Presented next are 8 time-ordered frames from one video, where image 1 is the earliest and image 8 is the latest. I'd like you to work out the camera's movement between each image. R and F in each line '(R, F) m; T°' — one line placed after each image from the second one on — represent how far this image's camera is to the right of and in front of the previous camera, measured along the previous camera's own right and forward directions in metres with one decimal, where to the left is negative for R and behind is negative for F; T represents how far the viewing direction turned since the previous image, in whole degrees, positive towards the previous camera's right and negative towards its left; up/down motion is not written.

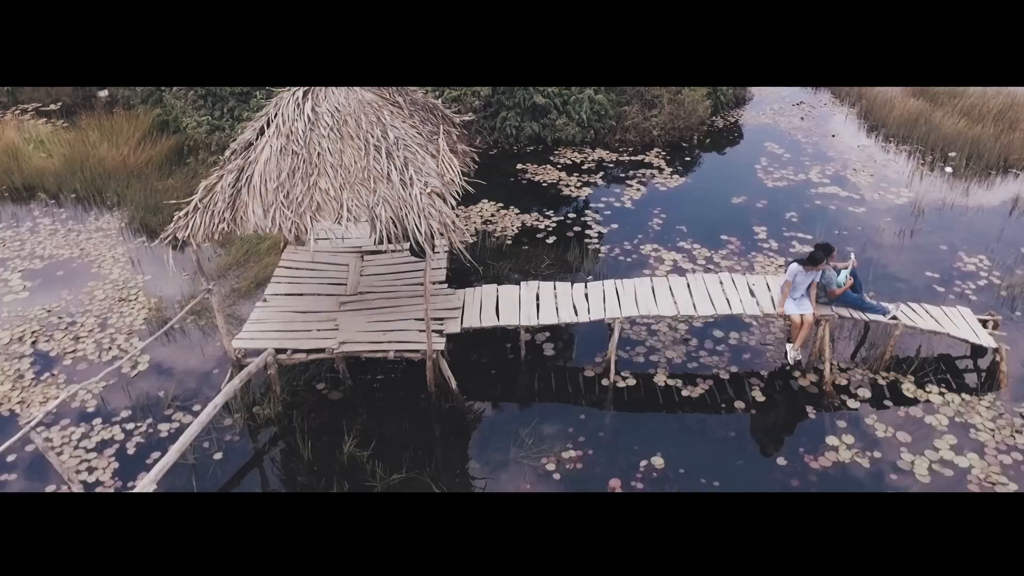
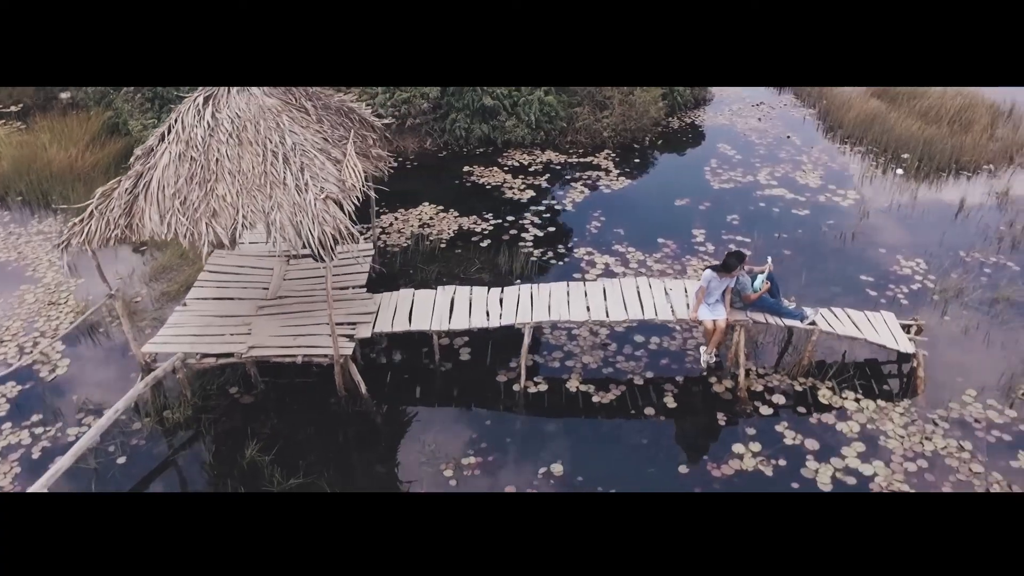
(+0.6, 0.0) m; -1°
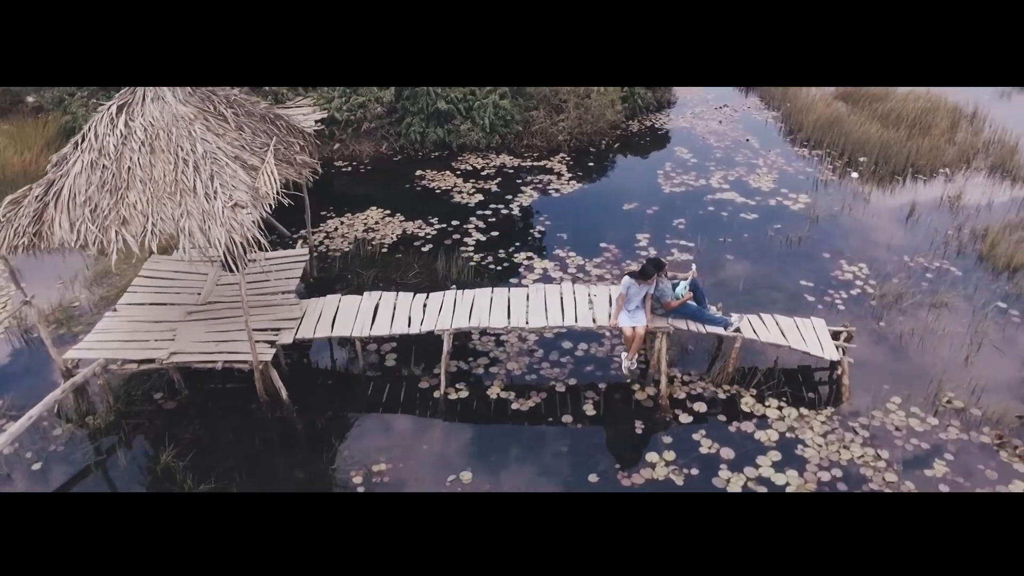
(+0.5, 0.0) m; -1°
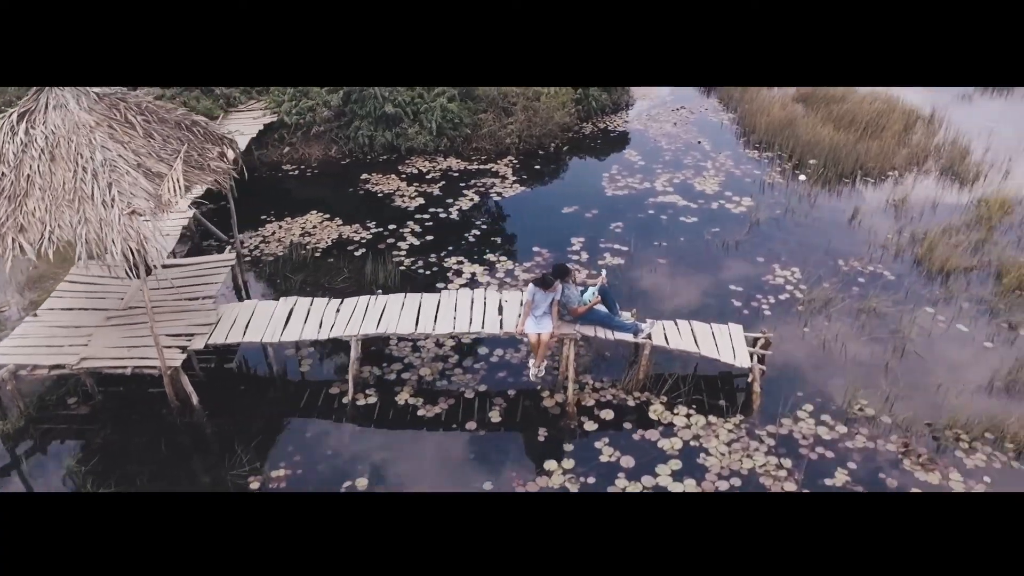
(+0.6, 0.0) m; -1°
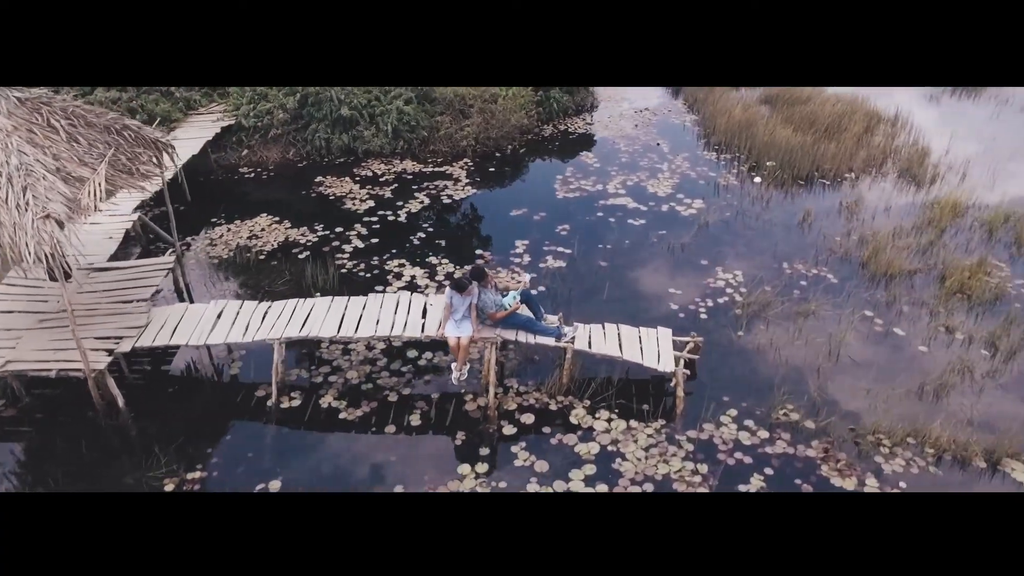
(+0.5, 0.0) m; -1°
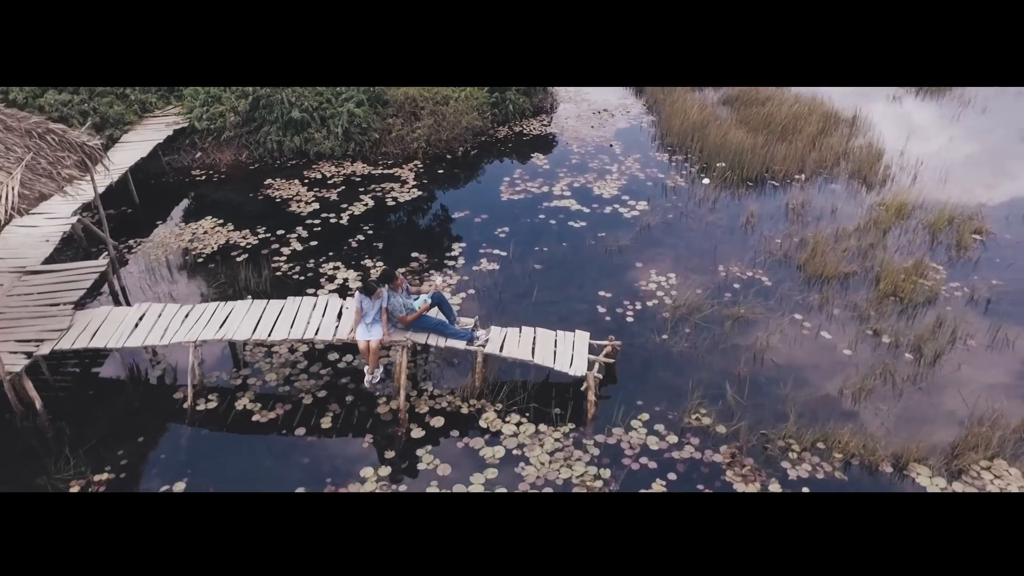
(+0.6, 0.0) m; -1°
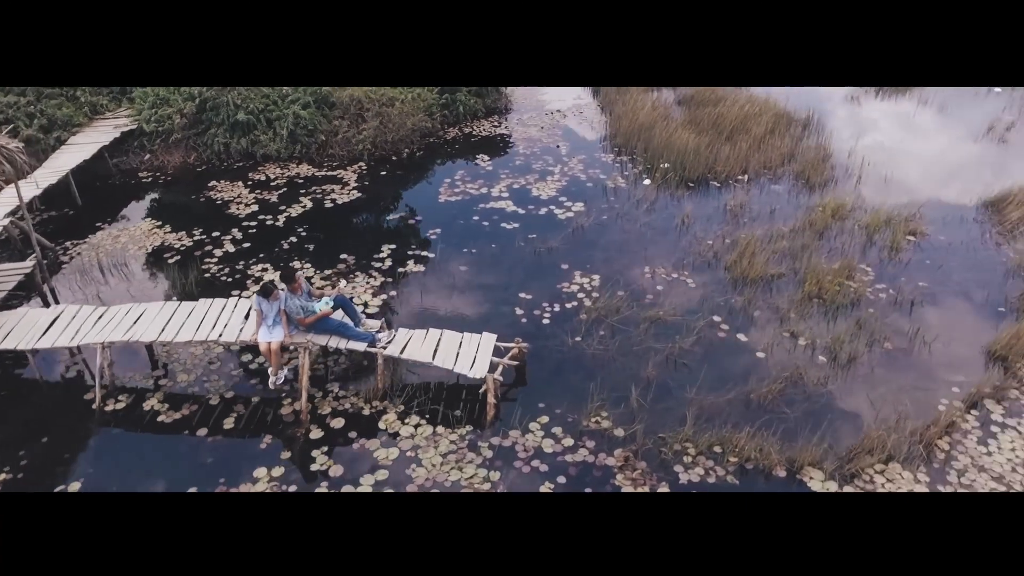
(+0.6, 0.0) m; -1°
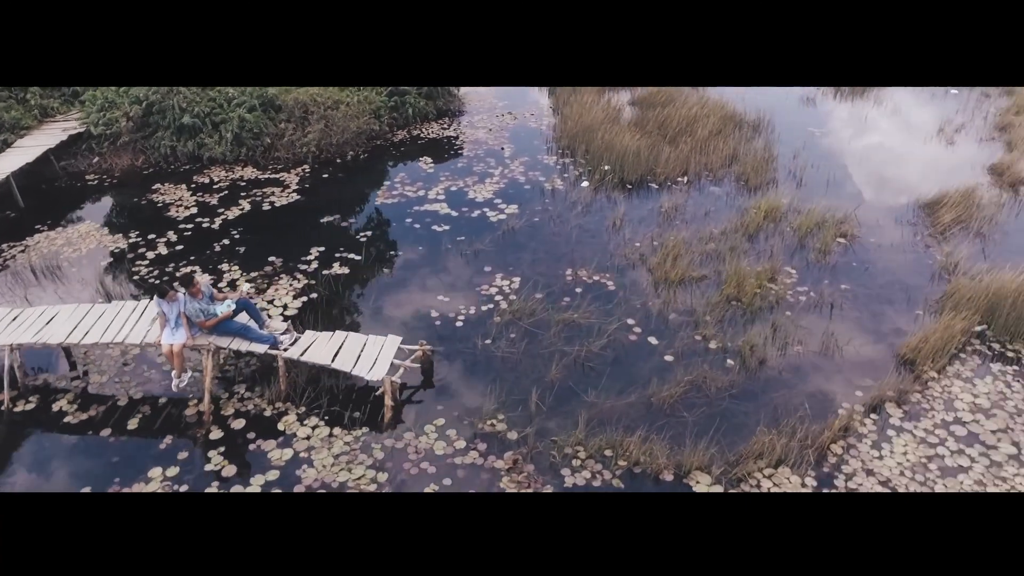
(+0.7, 0.0) m; -1°
